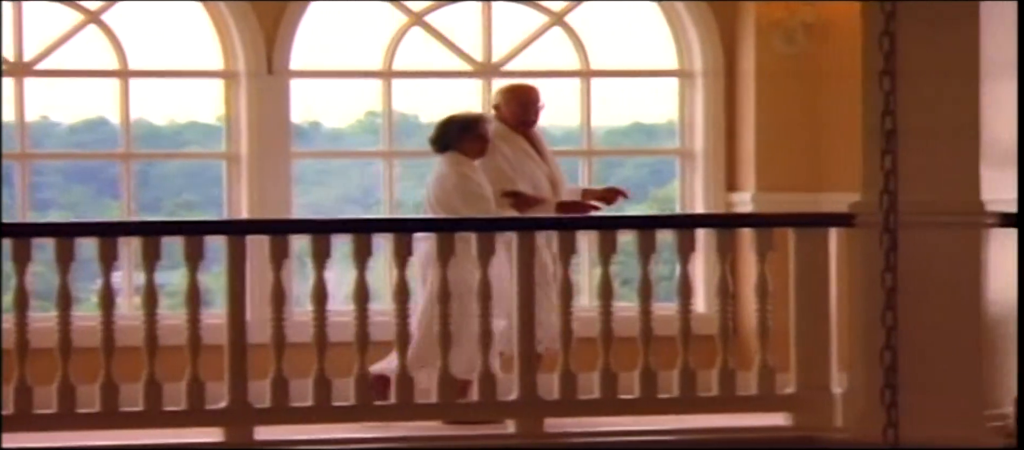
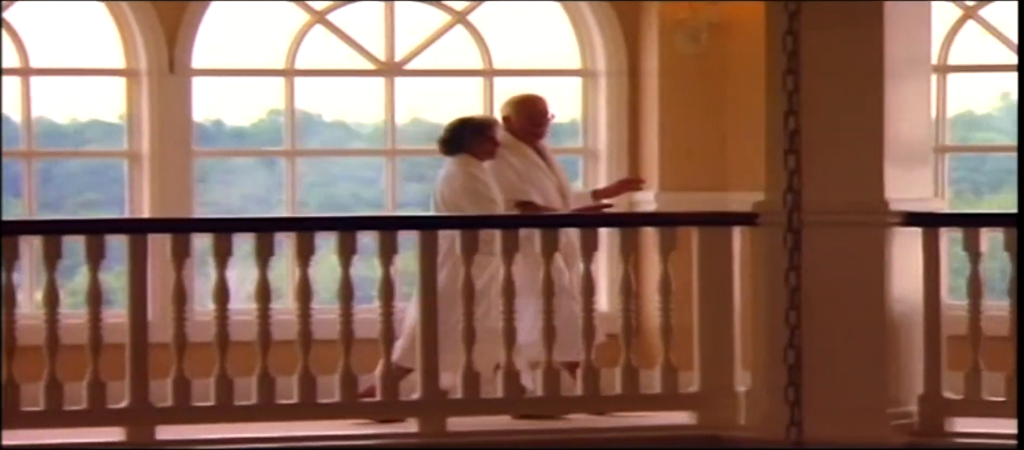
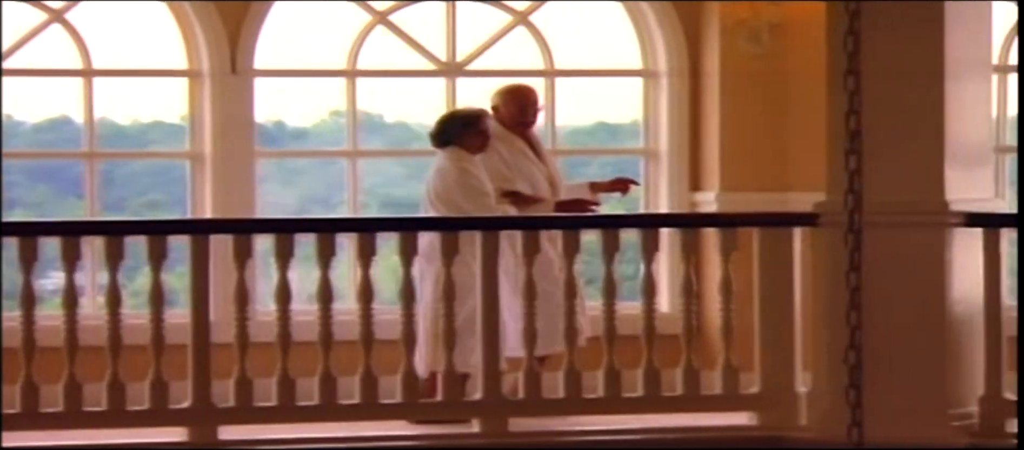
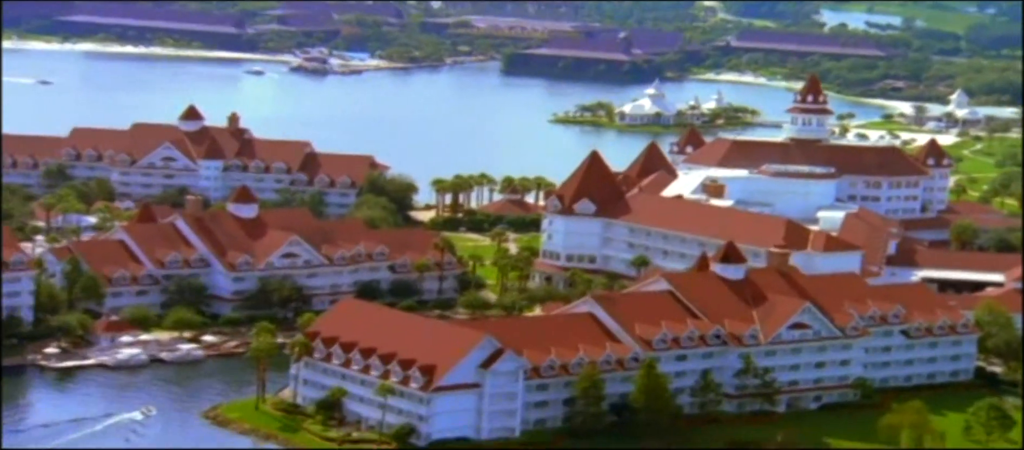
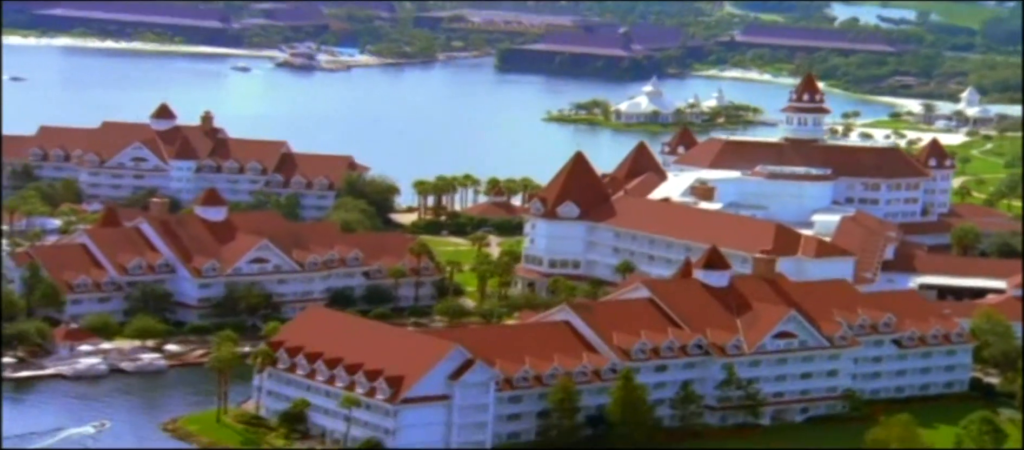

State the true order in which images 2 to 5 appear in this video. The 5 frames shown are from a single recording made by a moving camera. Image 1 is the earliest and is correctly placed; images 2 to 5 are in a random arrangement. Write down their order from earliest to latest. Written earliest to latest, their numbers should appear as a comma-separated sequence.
3, 2, 5, 4
